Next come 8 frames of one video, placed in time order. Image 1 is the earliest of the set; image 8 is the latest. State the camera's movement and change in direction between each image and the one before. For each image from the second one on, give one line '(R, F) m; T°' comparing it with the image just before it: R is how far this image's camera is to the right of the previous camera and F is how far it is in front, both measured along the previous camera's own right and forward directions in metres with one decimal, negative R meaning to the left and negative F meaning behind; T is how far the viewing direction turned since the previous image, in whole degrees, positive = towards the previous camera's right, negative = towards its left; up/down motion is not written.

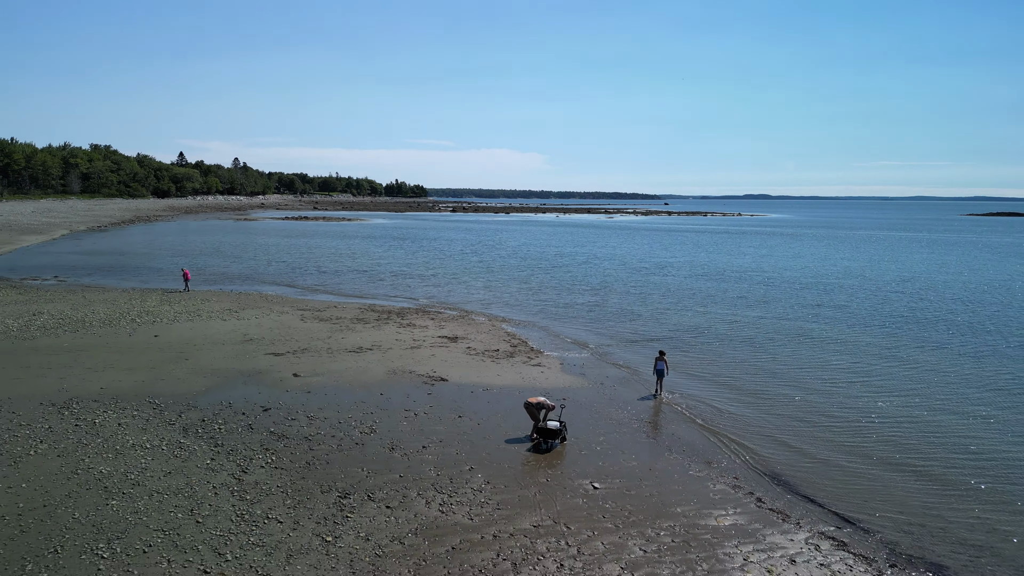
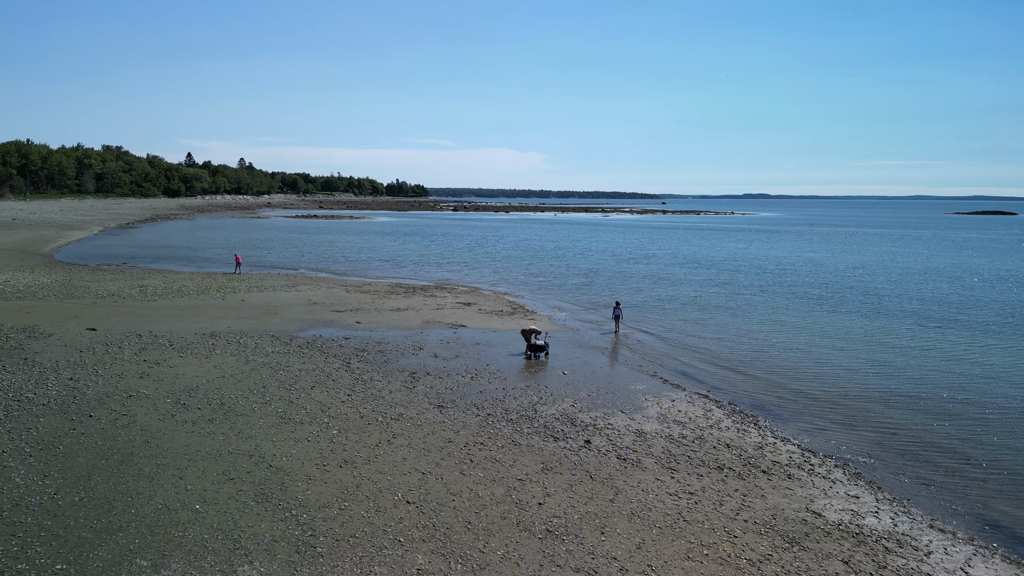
(0.0, -6.0) m; 0°
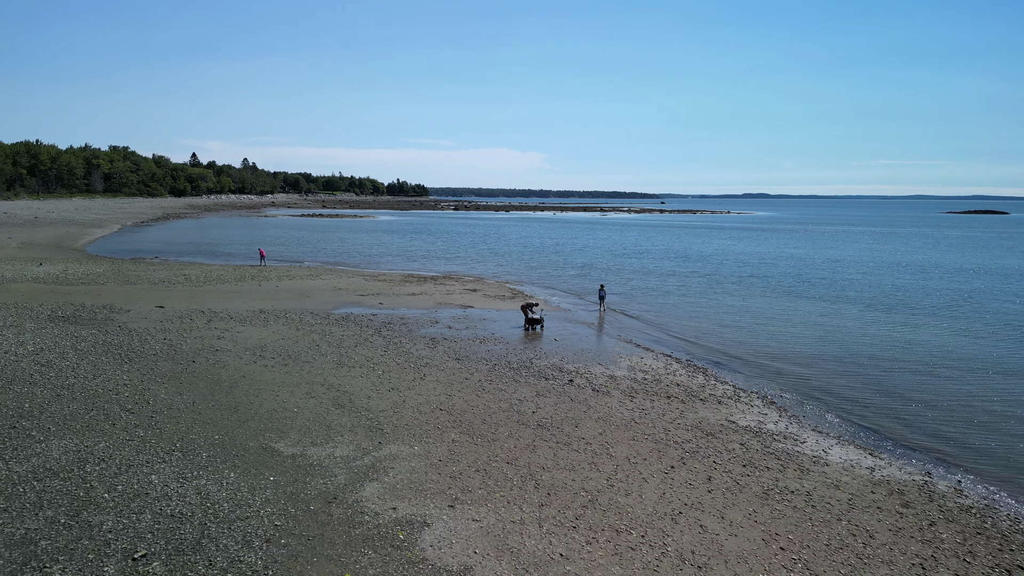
(0.0, -3.5) m; 0°
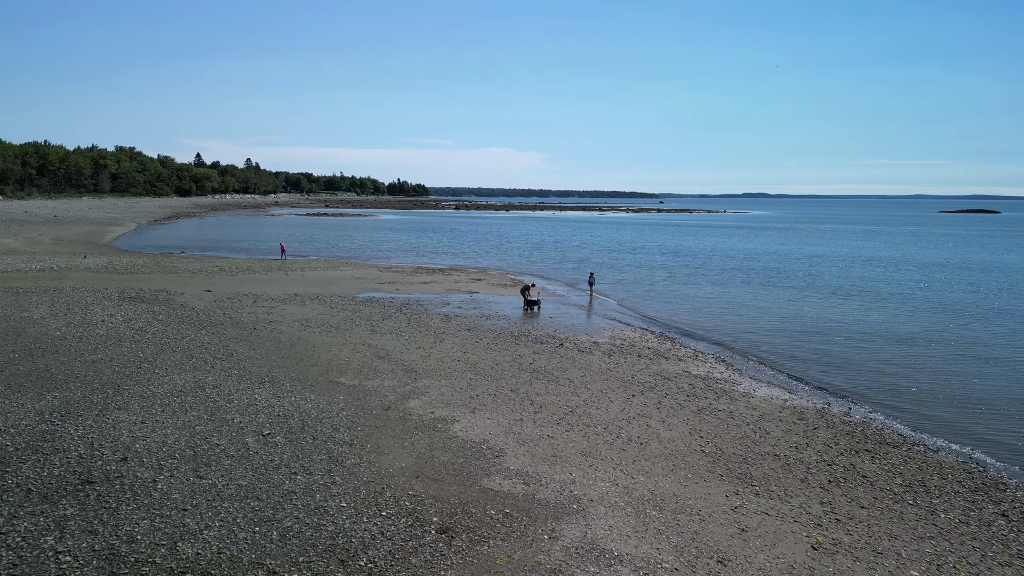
(0.0, -3.3) m; 0°
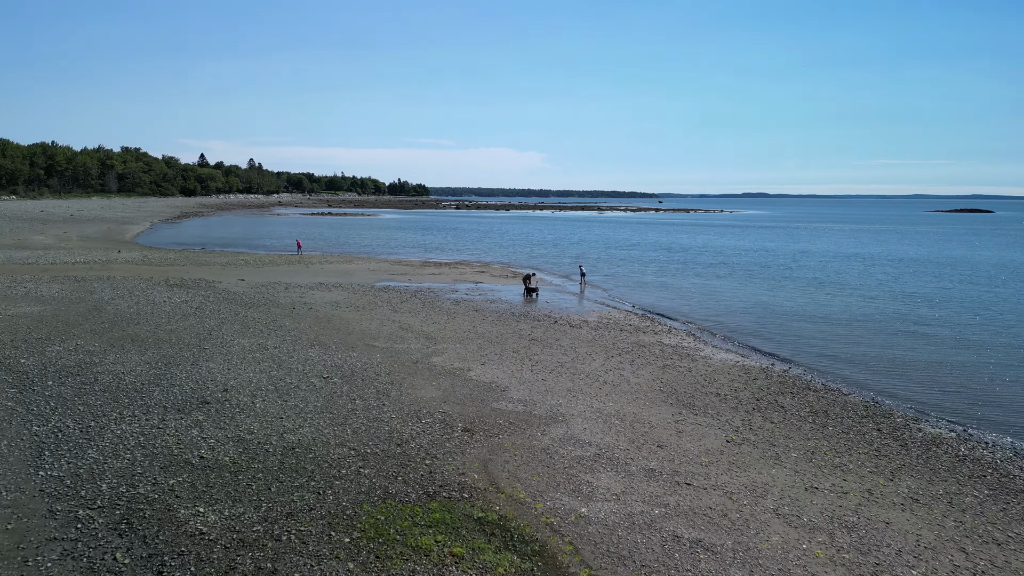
(0.0, -3.0) m; 0°
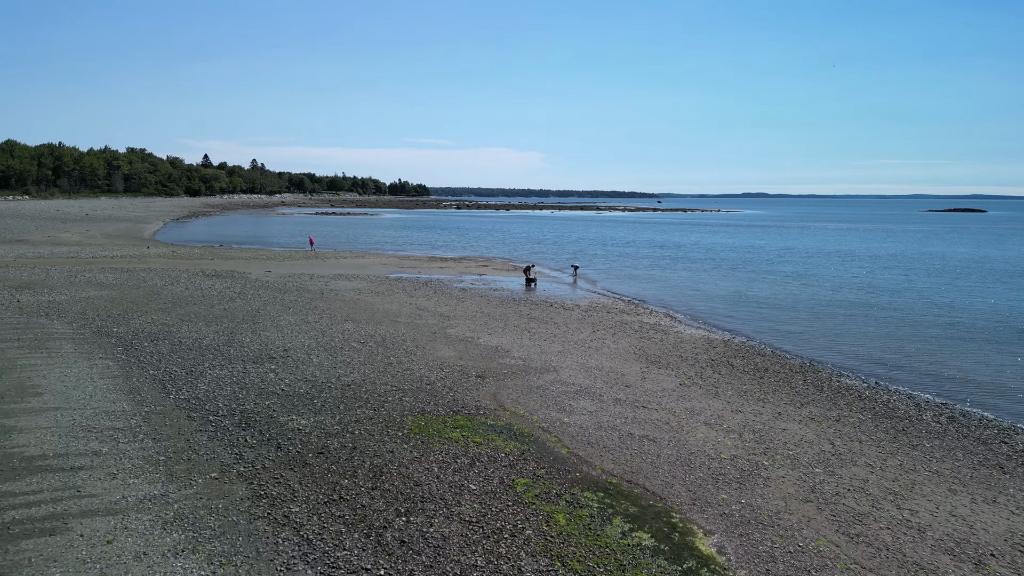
(0.0, -3.0) m; 0°
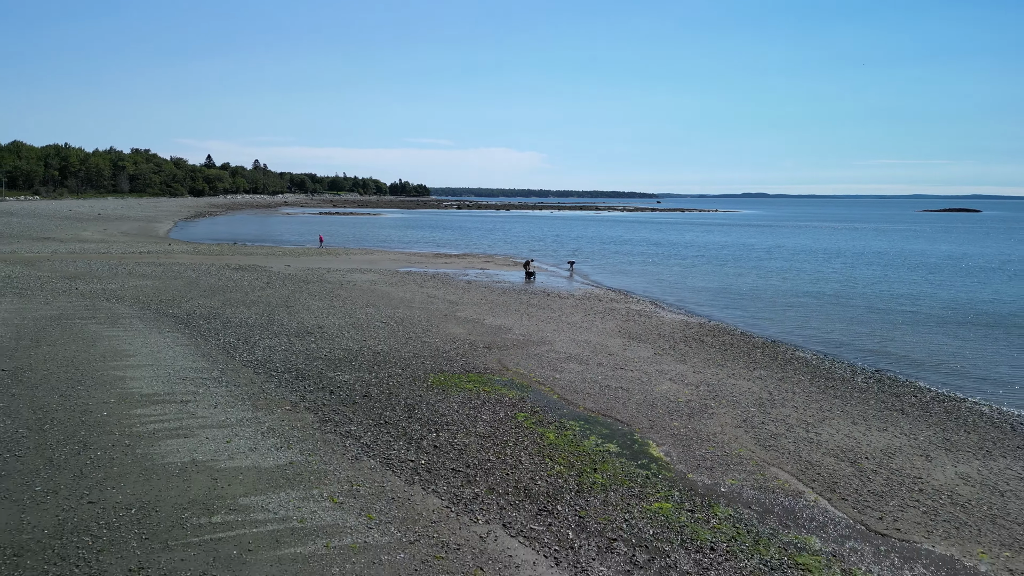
(0.0, -2.6) m; 0°
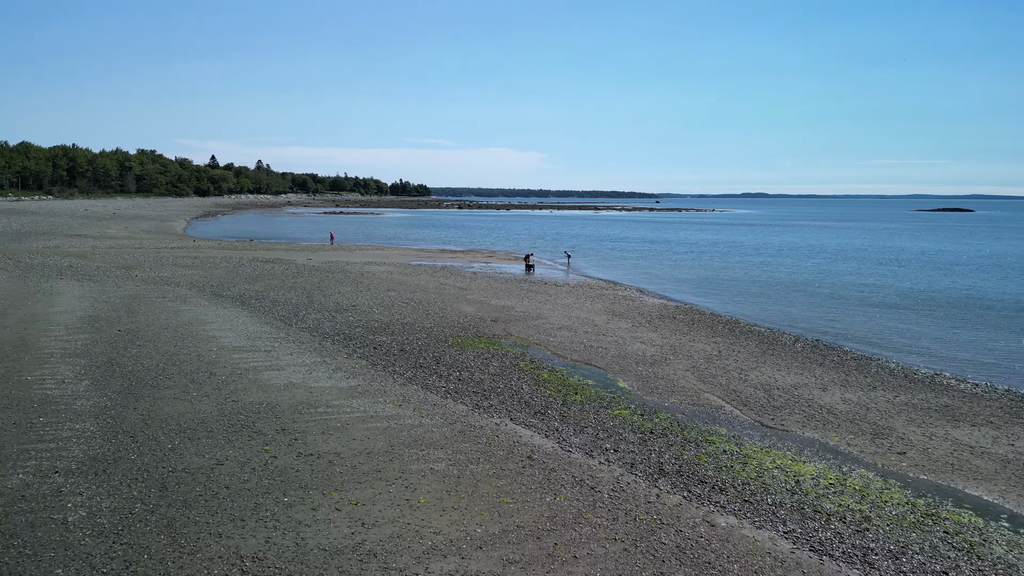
(-0.1, -3.4) m; 0°
